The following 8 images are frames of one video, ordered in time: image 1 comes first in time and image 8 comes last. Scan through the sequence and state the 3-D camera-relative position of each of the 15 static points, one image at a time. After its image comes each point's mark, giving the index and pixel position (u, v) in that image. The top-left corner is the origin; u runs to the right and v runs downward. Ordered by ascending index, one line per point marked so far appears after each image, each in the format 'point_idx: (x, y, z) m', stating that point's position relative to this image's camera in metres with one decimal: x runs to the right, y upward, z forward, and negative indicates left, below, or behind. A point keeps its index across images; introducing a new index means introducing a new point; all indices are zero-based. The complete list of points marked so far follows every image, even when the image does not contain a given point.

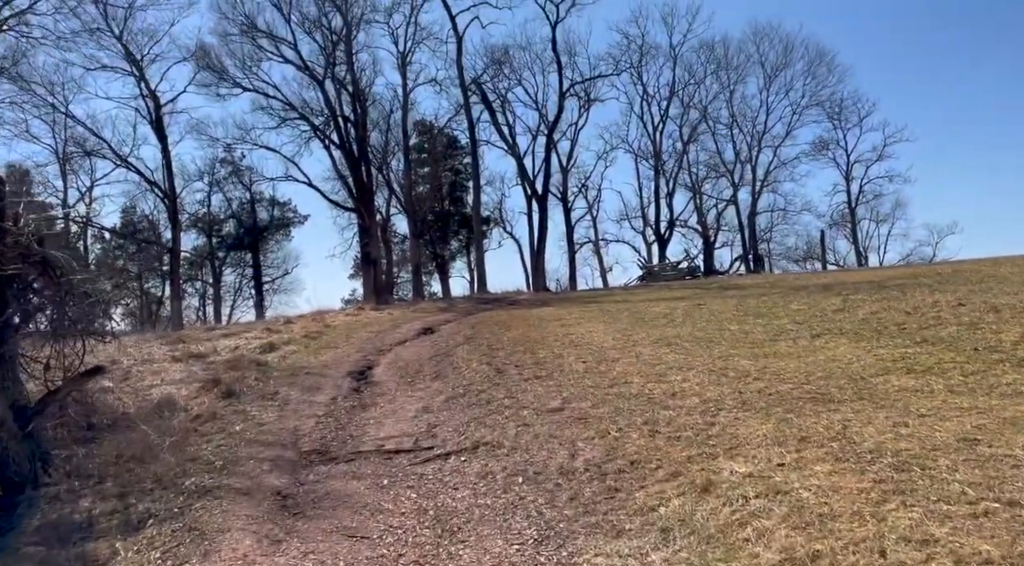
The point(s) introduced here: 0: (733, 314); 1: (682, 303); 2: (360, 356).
0: (+3.9, -0.6, +15.0) m
1: (+3.8, -0.4, +18.7) m
2: (-2.6, -1.3, +14.8) m
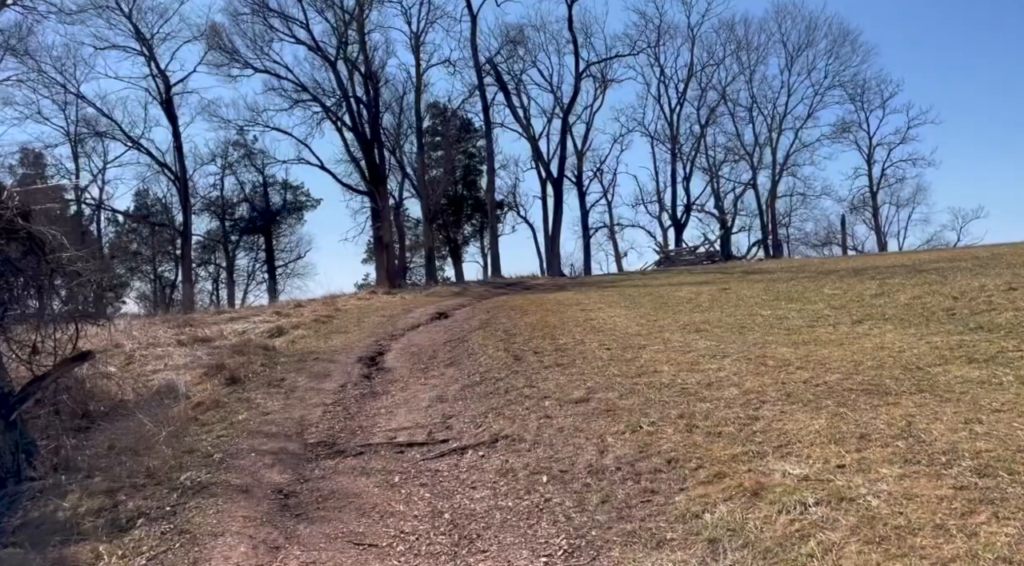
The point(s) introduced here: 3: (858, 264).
0: (+4.2, -0.3, +14.3) m
1: (+4.1, -0.1, +17.9) m
2: (-2.3, -1.0, +14.2) m
3: (+8.1, +0.4, +19.8) m
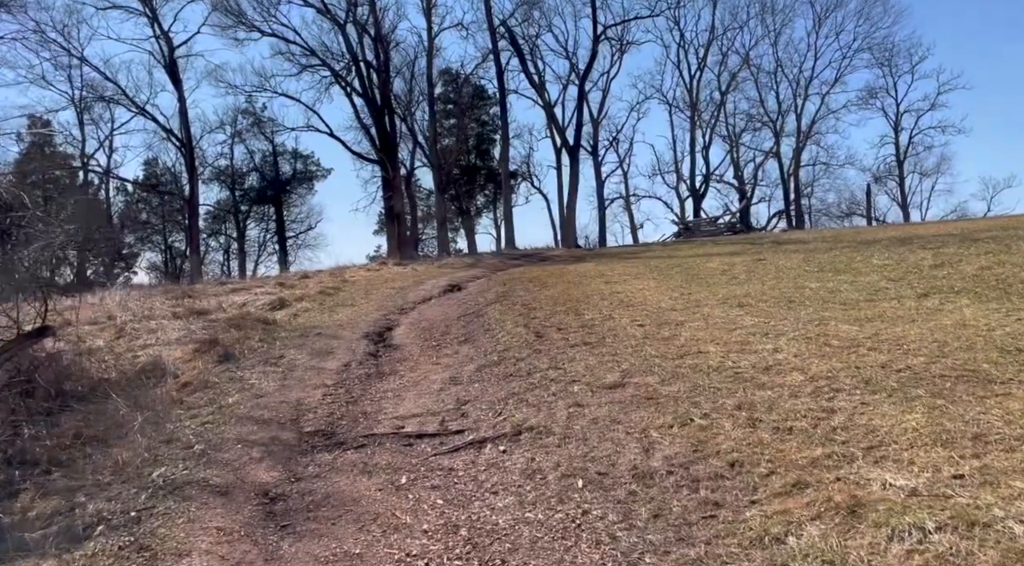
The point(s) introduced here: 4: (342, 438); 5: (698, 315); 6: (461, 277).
0: (+4.5, +0.2, +13.1) m
1: (+4.5, +0.5, +16.7) m
2: (-2.0, -0.5, +13.1) m
3: (+8.5, +1.1, +18.5) m
4: (-1.4, -1.3, +6.9) m
5: (+2.2, -0.4, +9.7) m
6: (-1.1, +0.2, +18.0) m
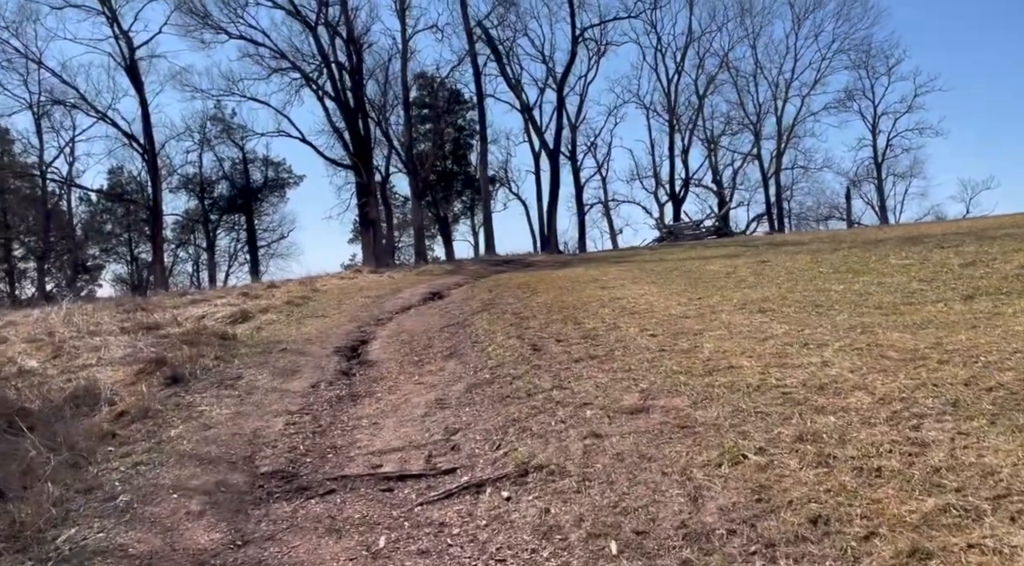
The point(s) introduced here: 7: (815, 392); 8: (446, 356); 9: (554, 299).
0: (+4.3, +0.1, +12.0) m
1: (+4.2, +0.4, +15.6) m
2: (-2.2, -0.6, +11.8) m
3: (+8.1, +1.0, +17.5) m
4: (-1.4, -1.3, +5.6) m
5: (+2.1, -0.4, +8.5) m
6: (-1.4, 0.0, +16.7) m
7: (+2.0, -0.7, +5.6) m
8: (-0.7, -0.8, +9.4) m
9: (+0.6, -0.2, +11.8) m
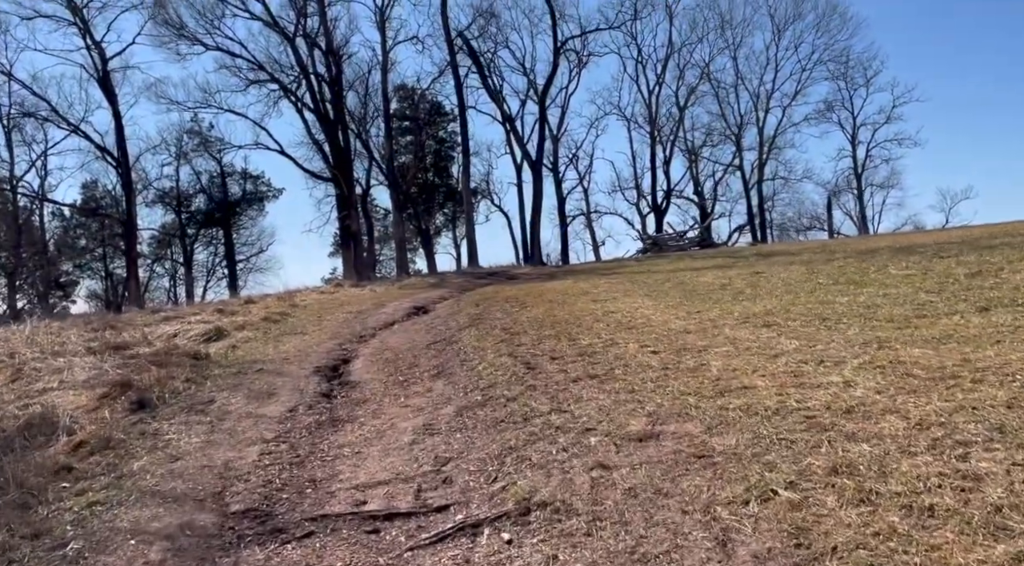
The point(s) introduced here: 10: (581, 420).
0: (+4.2, 0.0, +11.6) m
1: (+3.9, +0.2, +15.2) m
2: (-2.4, -0.8, +11.3) m
3: (+7.8, +0.8, +17.2) m
4: (-1.4, -1.4, +5.0) m
5: (+2.0, -0.5, +8.0) m
6: (-1.7, -0.3, +16.2) m
7: (+2.0, -0.8, +5.1) m
8: (-0.8, -1.0, +8.8) m
9: (+0.4, -0.4, +11.3) m
10: (+0.5, -1.0, +6.1) m
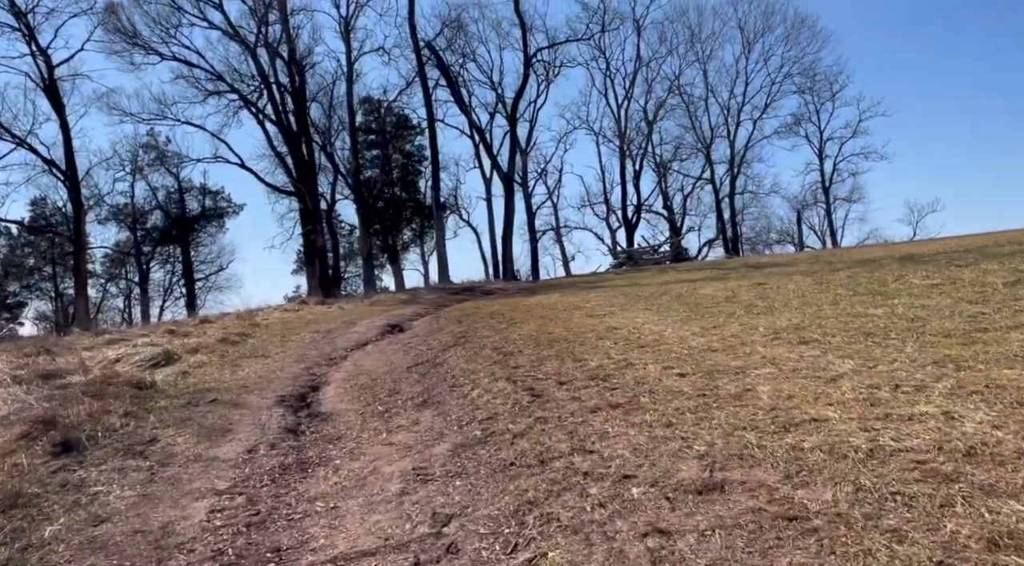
0: (+4.0, -0.2, +10.6) m
1: (+3.6, 0.0, +14.2) m
2: (-2.5, -1.0, +9.9) m
3: (+7.4, +0.6, +16.3) m
4: (-1.2, -1.5, +3.7) m
5: (+2.0, -0.6, +6.9) m
6: (-2.0, -0.6, +14.9) m
7: (+2.1, -0.8, +4.0) m
8: (-0.8, -1.1, +7.5) m
9: (+0.3, -0.6, +10.1) m
10: (+0.6, -1.0, +4.9) m
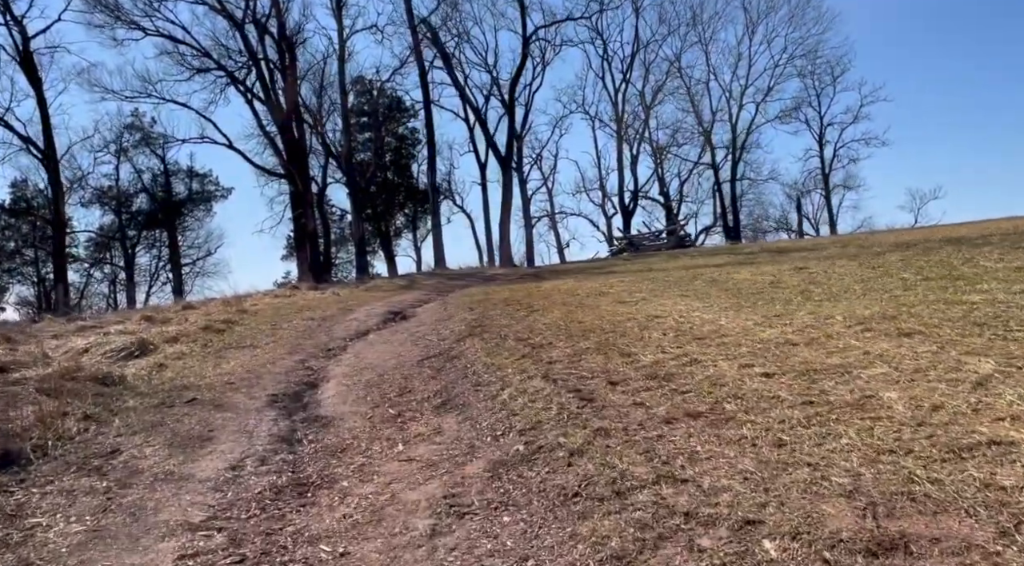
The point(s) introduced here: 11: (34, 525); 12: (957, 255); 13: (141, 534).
0: (+4.3, 0.0, +9.3) m
1: (+3.9, +0.2, +12.9) m
2: (-2.2, -0.8, +8.6) m
3: (+7.6, +0.8, +15.1) m
4: (-0.9, -1.4, +2.4) m
5: (+2.3, -0.5, +5.6) m
6: (-1.8, -0.3, +13.5) m
7: (+2.5, -0.7, +2.7) m
8: (-0.6, -0.9, +6.2) m
9: (+0.6, -0.4, +8.8) m
10: (+0.9, -0.9, +3.6) m
11: (-2.6, -1.3, +4.6) m
12: (+5.8, +0.4, +11.1) m
13: (-1.9, -1.3, +4.3) m
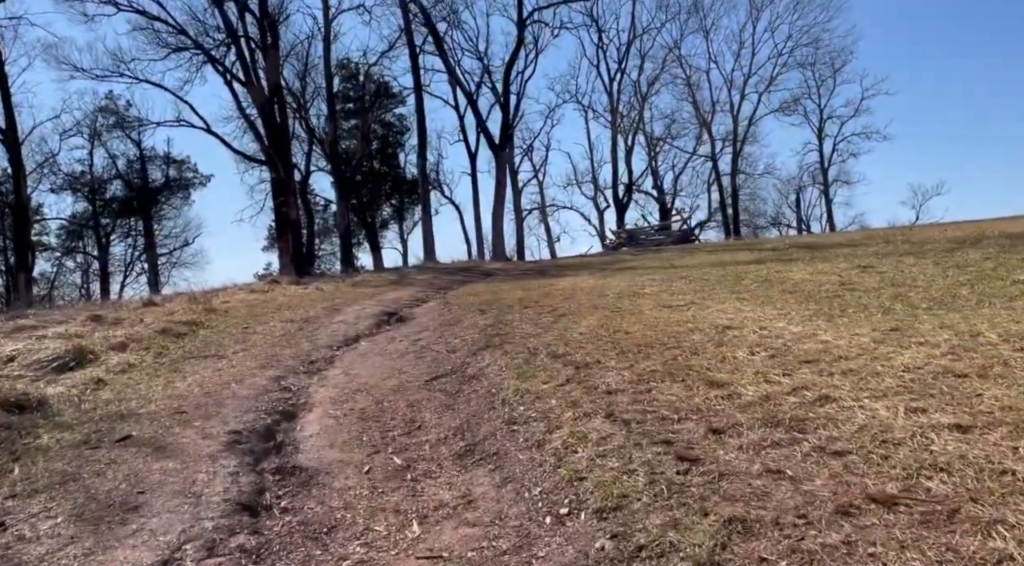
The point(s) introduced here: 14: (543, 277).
0: (+4.5, 0.0, +7.6) m
1: (+4.0, +0.2, +11.2) m
2: (-2.0, -0.8, +6.8) m
3: (+7.8, +0.8, +13.4) m
4: (-0.5, -1.4, +0.6) m
5: (+2.6, -0.5, +3.9) m
6: (-1.6, -0.2, +11.7) m
7: (+2.8, -0.8, +1.0) m
8: (-0.3, -1.0, +4.4) m
9: (+0.8, -0.4, +7.0) m
10: (+1.3, -1.0, +1.9) m
11: (-2.3, -1.3, +2.8) m
12: (+6.1, +0.3, +9.4) m
13: (-1.6, -1.3, +2.5) m
14: (+0.6, +0.1, +15.0) m
